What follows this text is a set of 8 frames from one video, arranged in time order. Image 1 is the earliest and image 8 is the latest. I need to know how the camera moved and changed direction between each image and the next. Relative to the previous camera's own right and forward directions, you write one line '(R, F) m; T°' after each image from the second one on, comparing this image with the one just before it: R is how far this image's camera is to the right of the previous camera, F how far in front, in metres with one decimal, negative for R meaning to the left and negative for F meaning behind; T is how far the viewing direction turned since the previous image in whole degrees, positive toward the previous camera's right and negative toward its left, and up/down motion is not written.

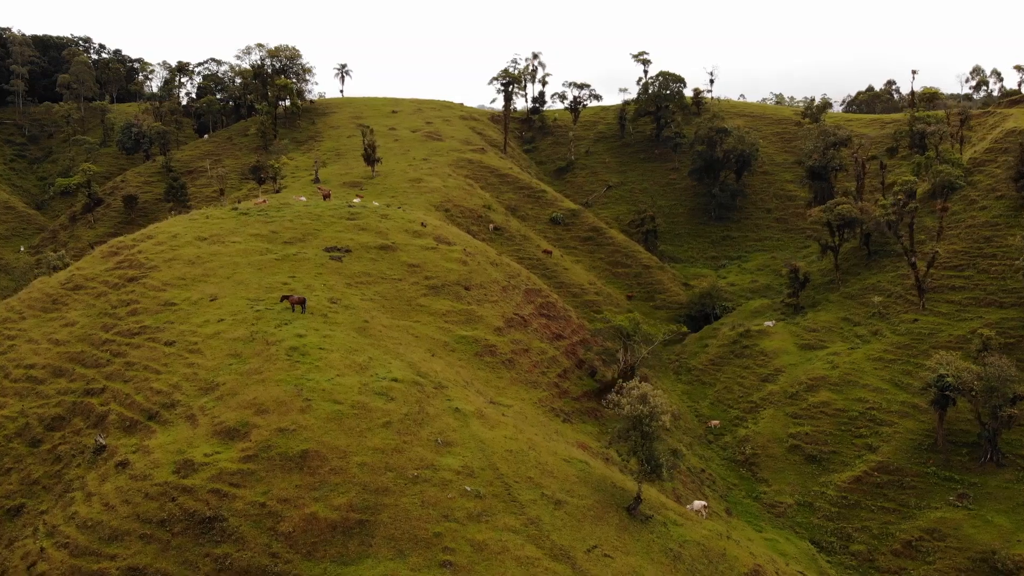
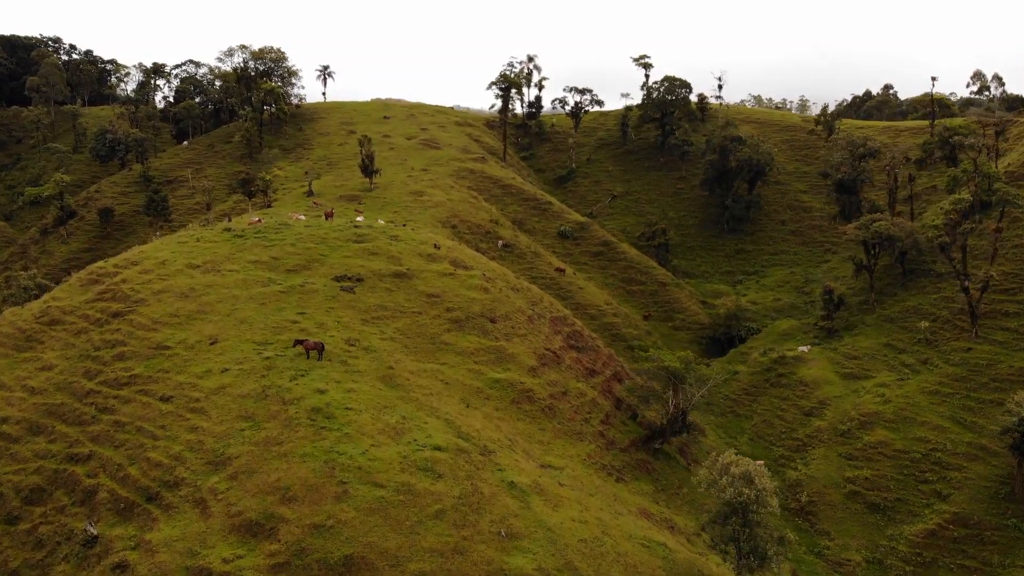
(-2.5, +4.2) m; +2°
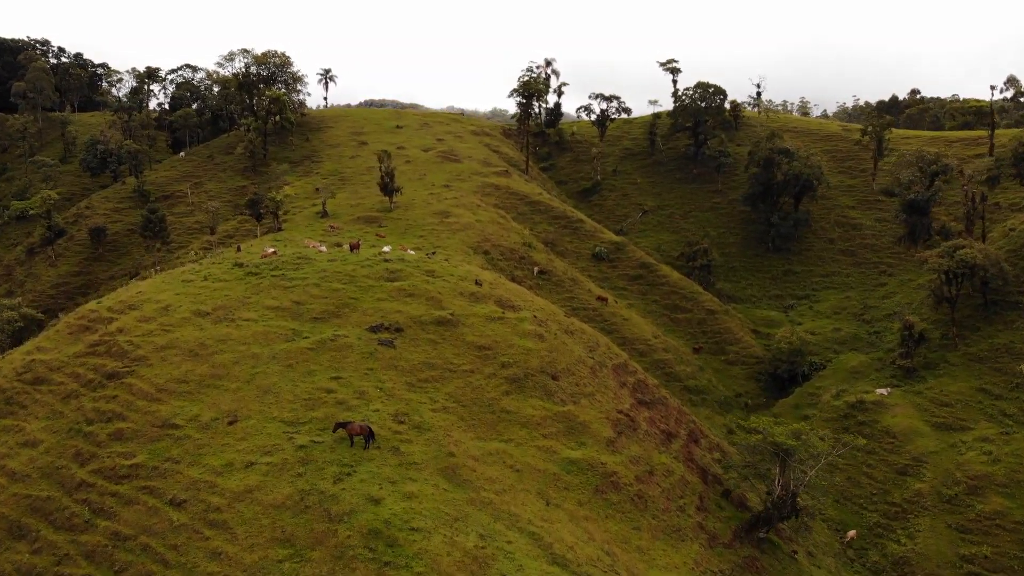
(-2.7, +5.6) m; 0°
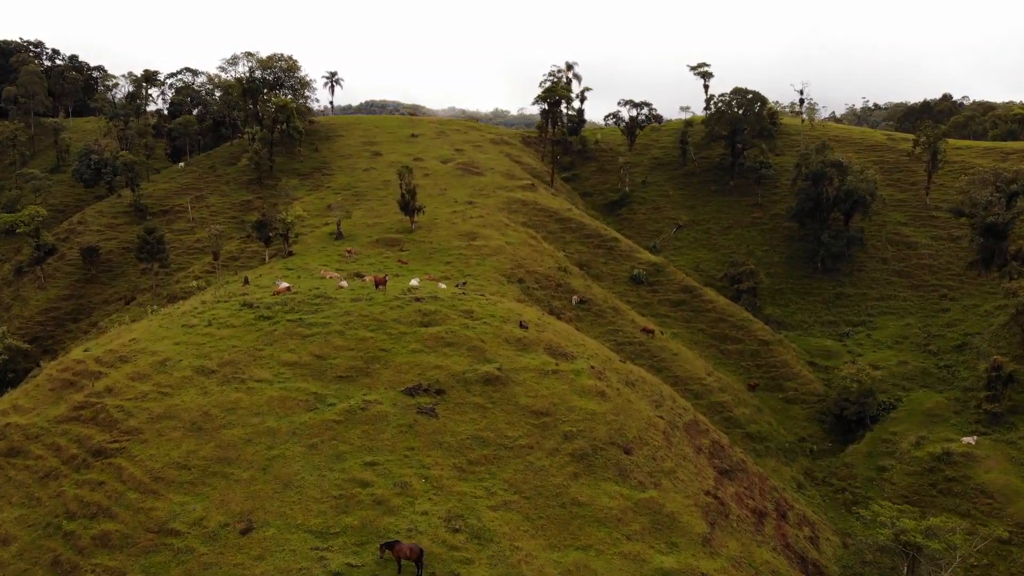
(-2.0, +5.2) m; 0°
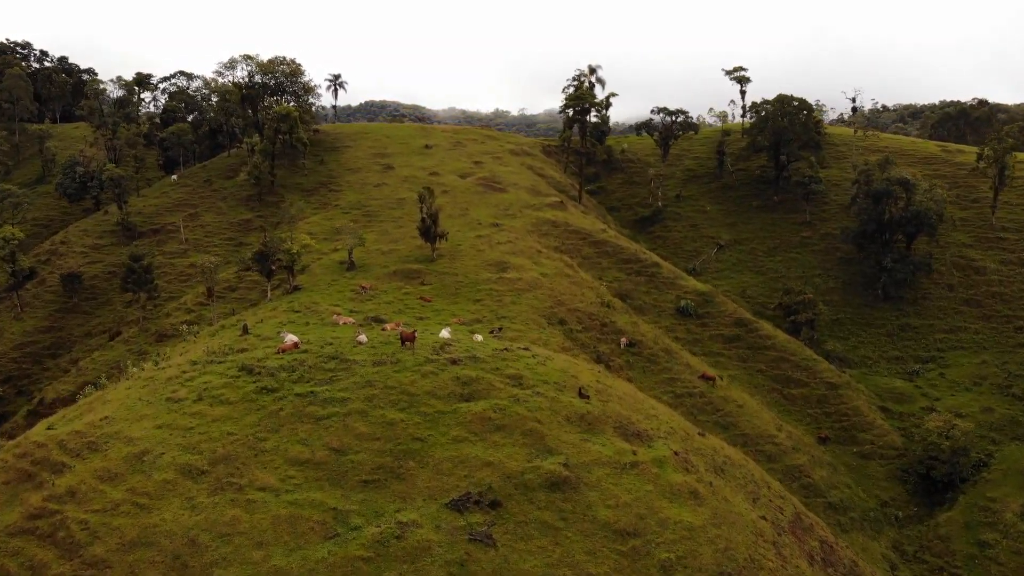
(-1.9, +6.2) m; 0°
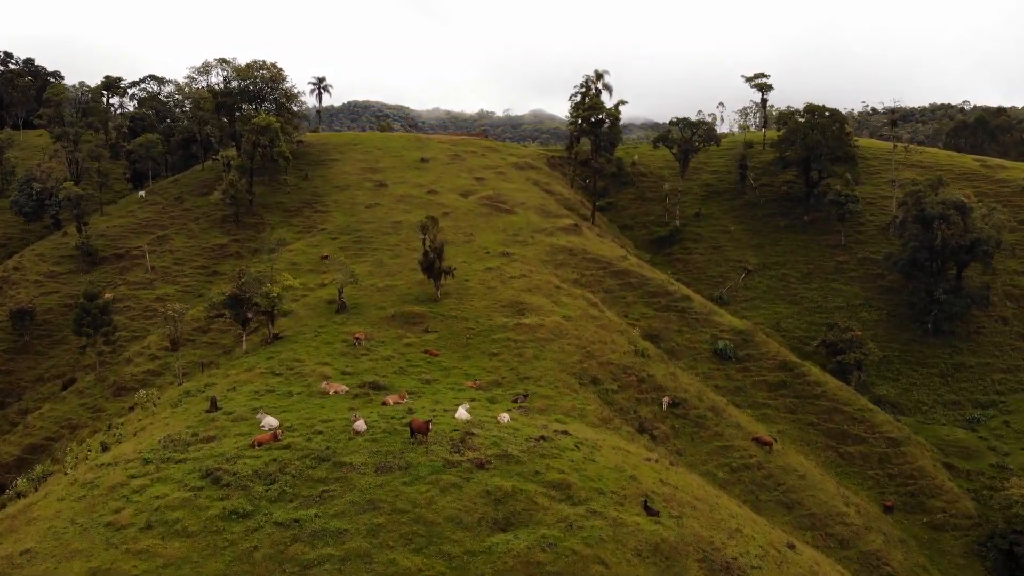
(-1.5, +6.4) m; +1°
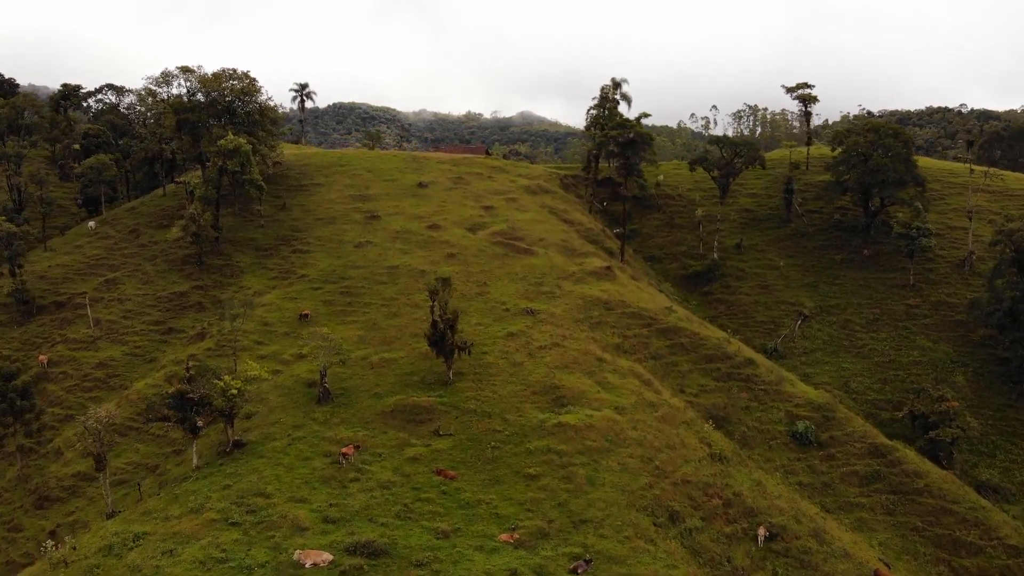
(-1.6, +8.9) m; +1°
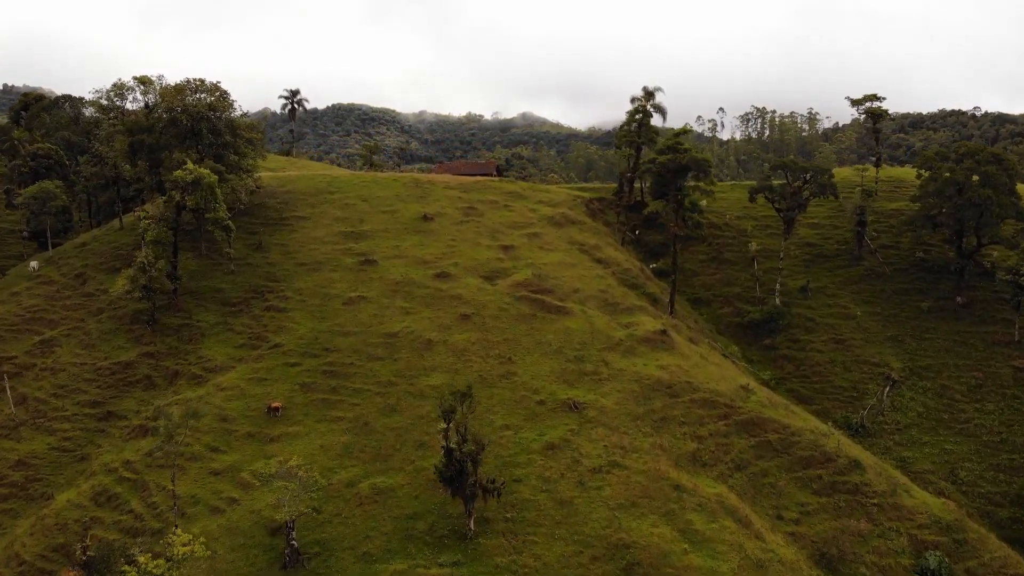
(-1.2, +9.0) m; 0°
